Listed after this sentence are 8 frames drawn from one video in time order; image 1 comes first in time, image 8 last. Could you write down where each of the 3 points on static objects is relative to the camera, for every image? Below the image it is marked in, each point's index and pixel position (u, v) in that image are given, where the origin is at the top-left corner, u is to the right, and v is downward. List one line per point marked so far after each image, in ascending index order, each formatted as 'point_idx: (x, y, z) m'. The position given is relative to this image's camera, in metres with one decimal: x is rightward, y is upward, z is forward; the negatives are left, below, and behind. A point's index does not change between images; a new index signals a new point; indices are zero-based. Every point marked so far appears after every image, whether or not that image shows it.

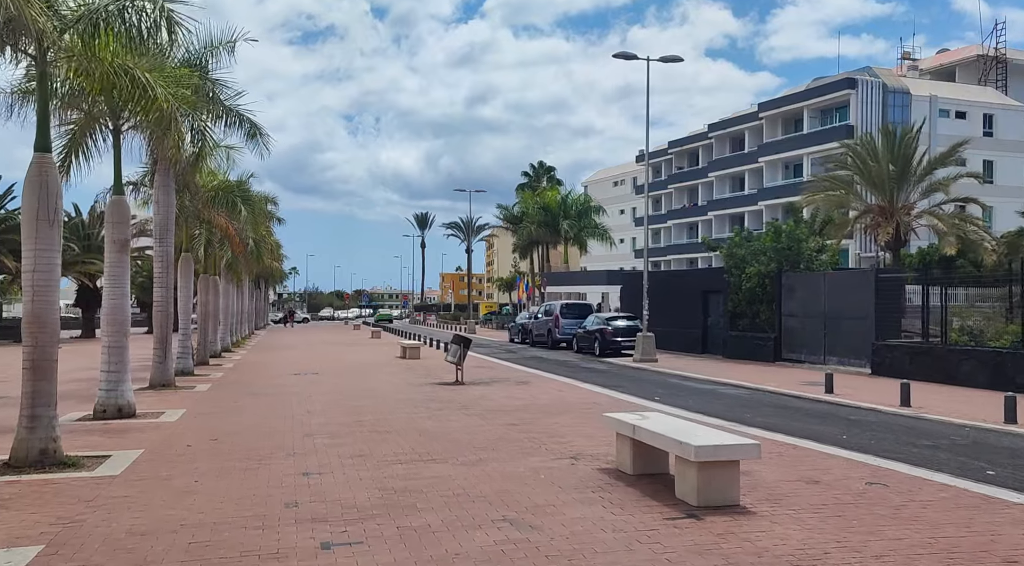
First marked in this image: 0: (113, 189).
0: (-6.5, +1.5, +13.0) m
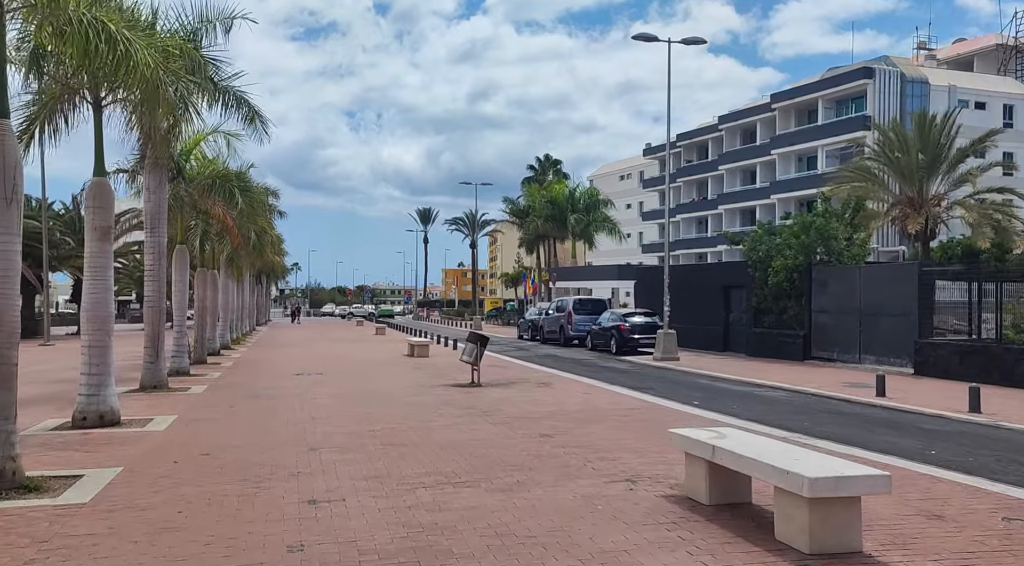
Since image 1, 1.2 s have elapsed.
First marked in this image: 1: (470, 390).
0: (-6.1, +1.7, +11.6) m
1: (-0.8, -2.1, +15.4) m
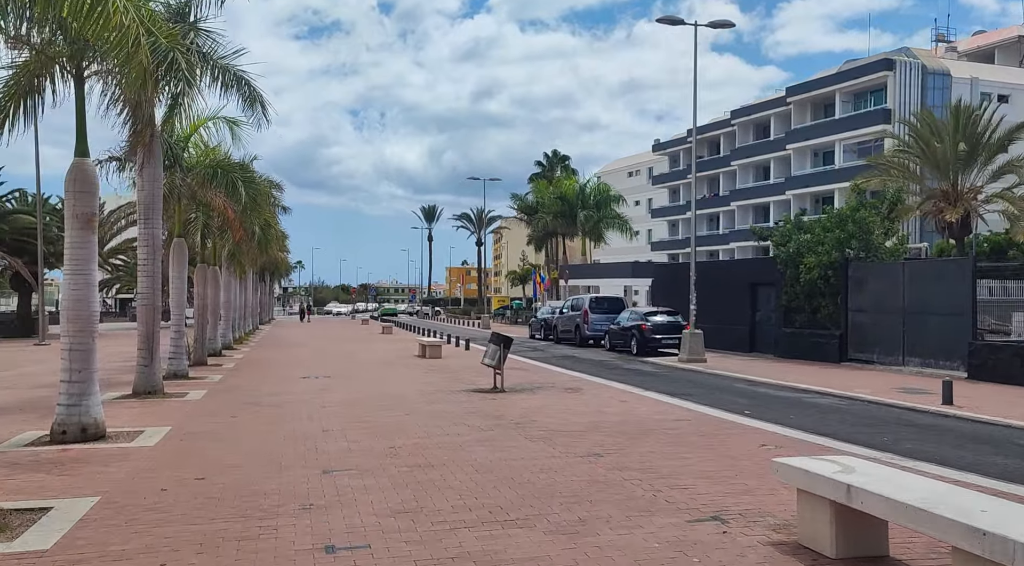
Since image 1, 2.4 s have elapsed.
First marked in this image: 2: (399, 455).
0: (-5.6, +1.7, +10.3) m
1: (-0.3, -2.0, +14.0) m
2: (-1.2, -1.9, +8.7) m
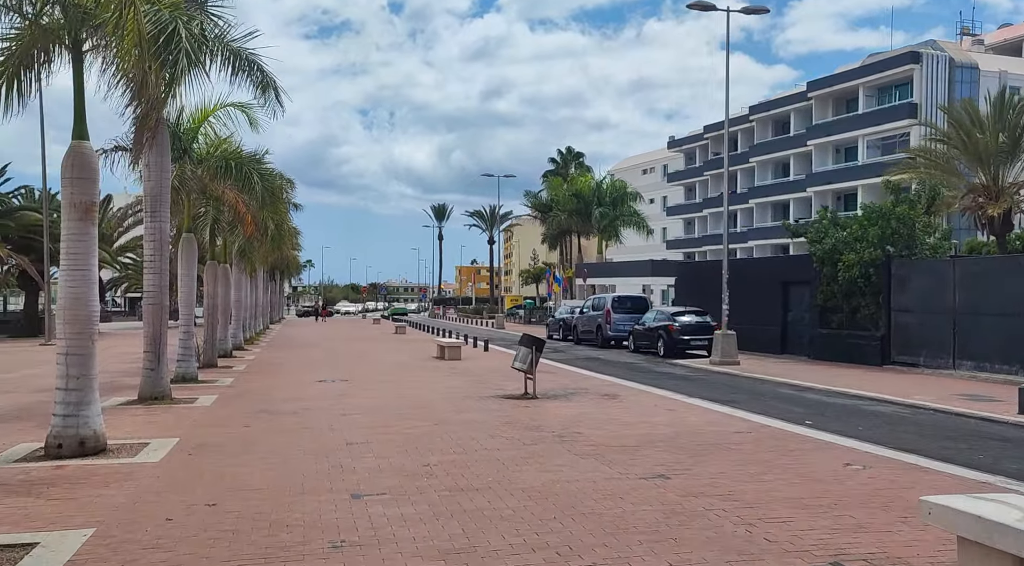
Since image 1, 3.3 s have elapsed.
0: (-5.1, +1.8, +9.3) m
1: (+0.3, -2.0, +13.0) m
2: (-0.7, -1.8, +7.6) m
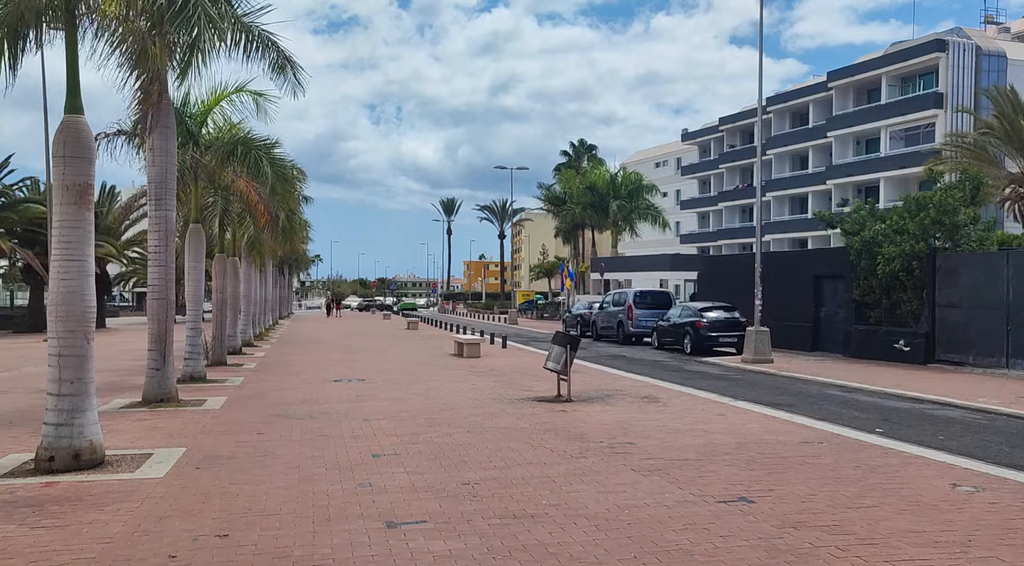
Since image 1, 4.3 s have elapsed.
0: (-4.6, +1.8, +8.3) m
1: (+0.8, -1.9, +11.9) m
2: (-0.3, -1.8, +6.6) m
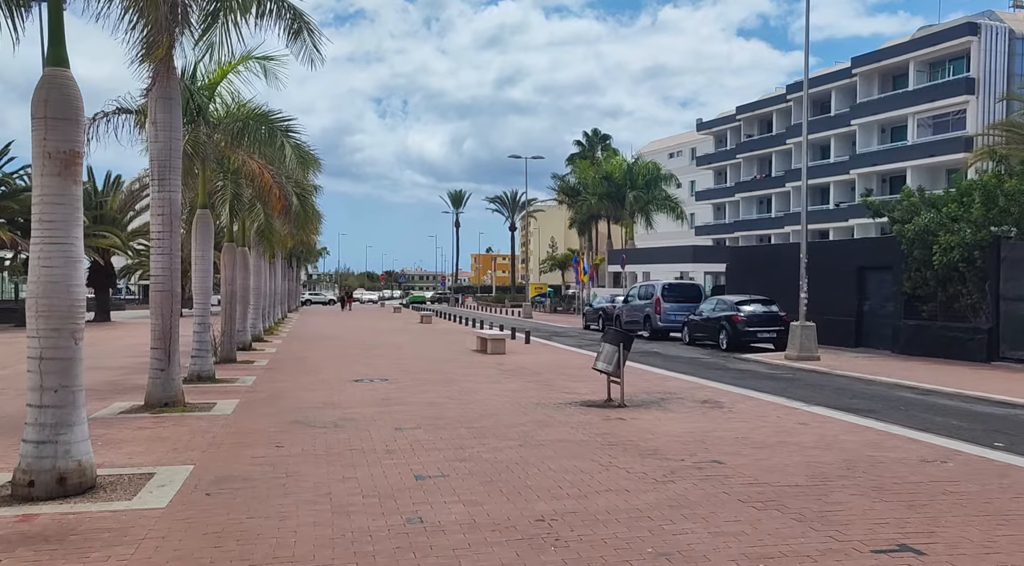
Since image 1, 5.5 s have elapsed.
0: (-4.0, +1.9, +6.9) m
1: (+1.4, -1.8, +10.5) m
2: (+0.4, -1.7, +5.2) m
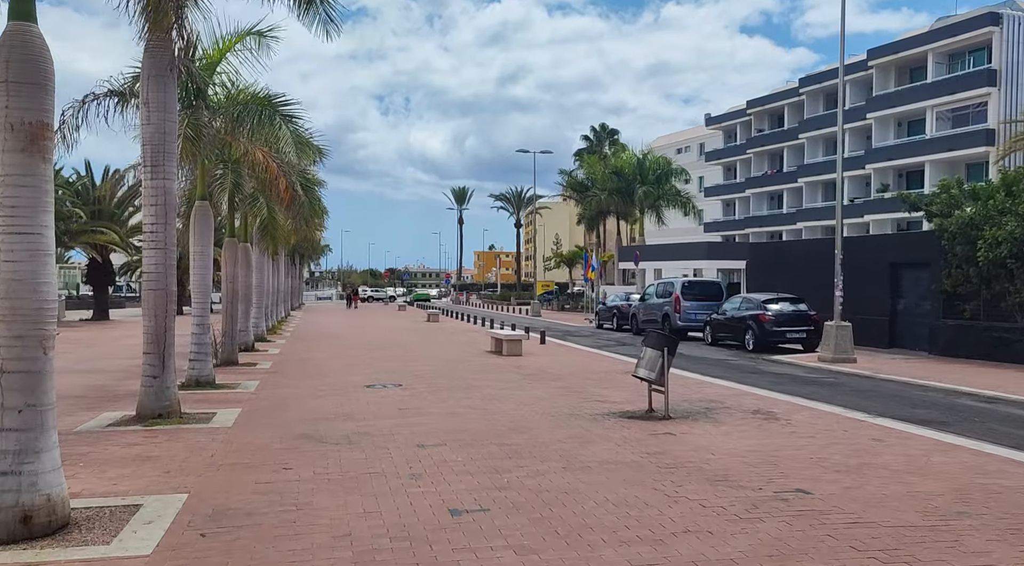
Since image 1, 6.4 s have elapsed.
0: (-3.6, +2.0, +5.7) m
1: (+1.8, -1.7, +9.4) m
2: (+0.8, -1.7, +4.0) m
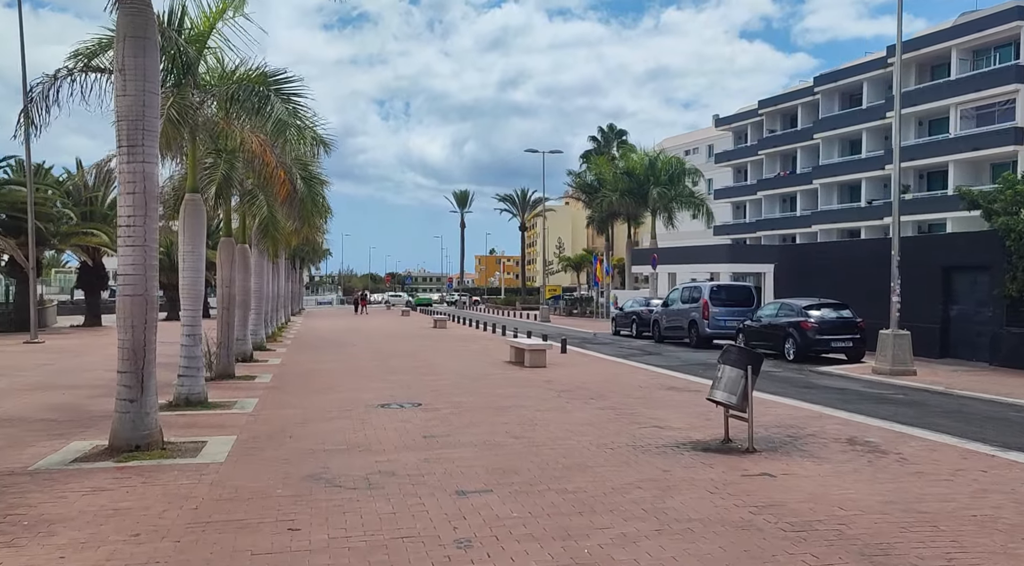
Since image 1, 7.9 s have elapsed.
0: (-3.0, +1.9, +4.0) m
1: (+2.4, -1.8, +7.6) m
2: (+1.3, -1.7, +2.2) m
